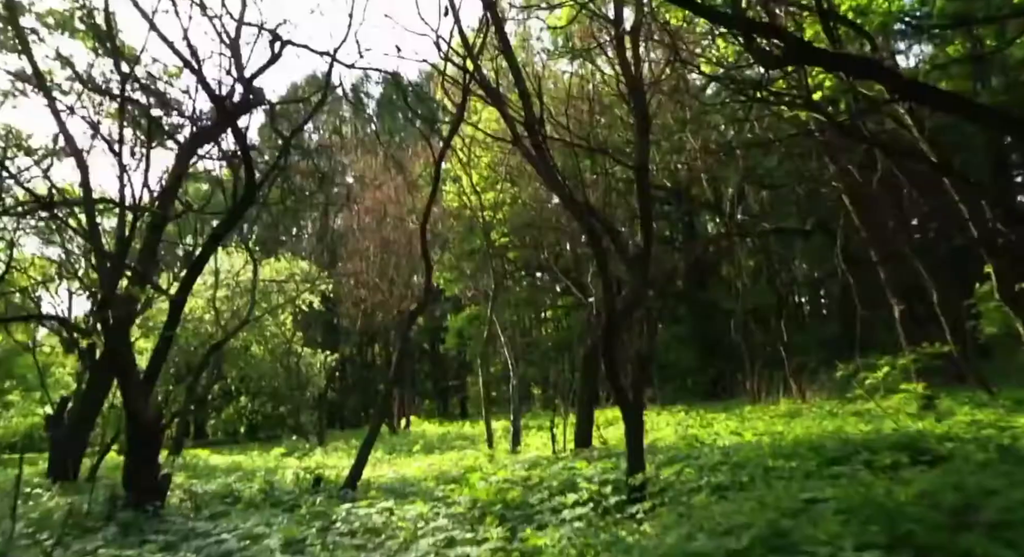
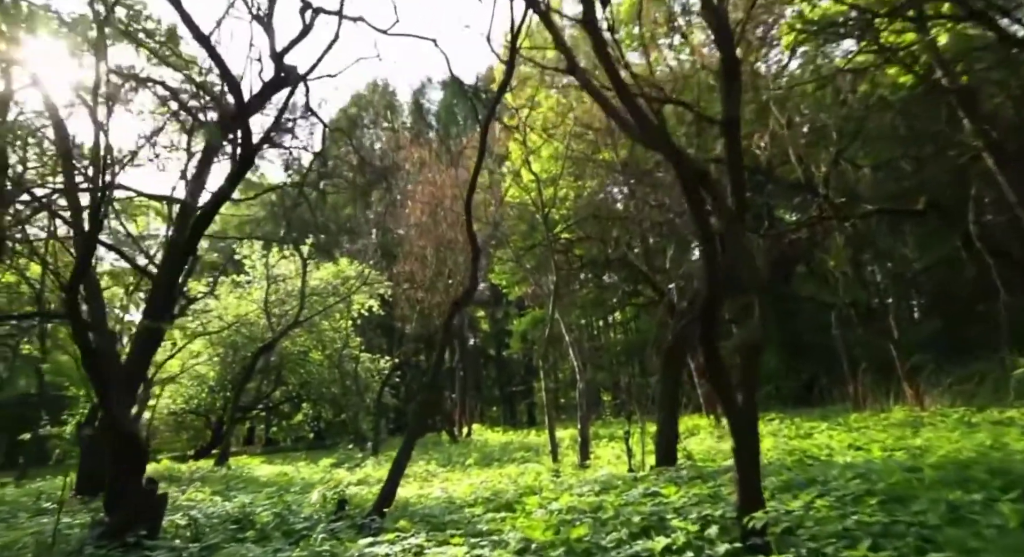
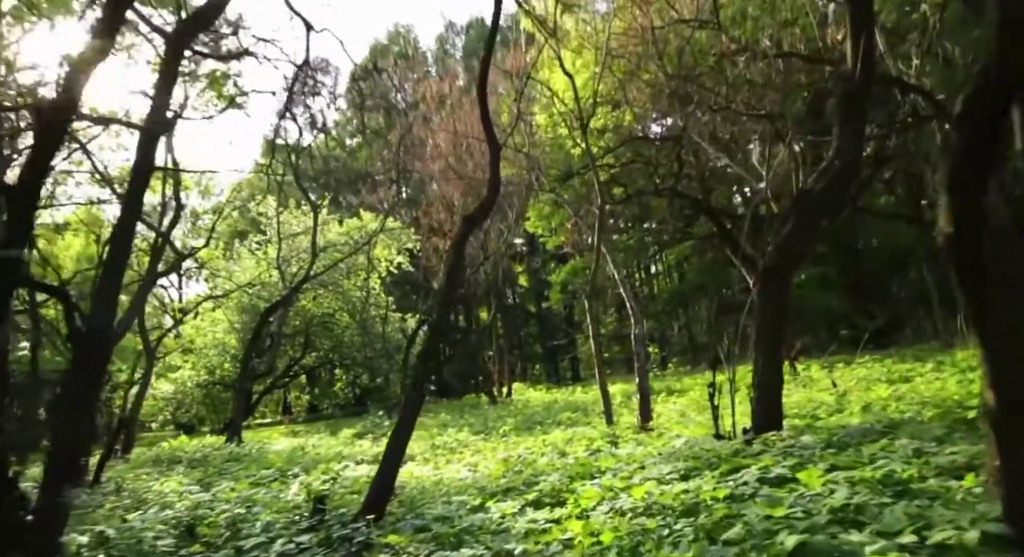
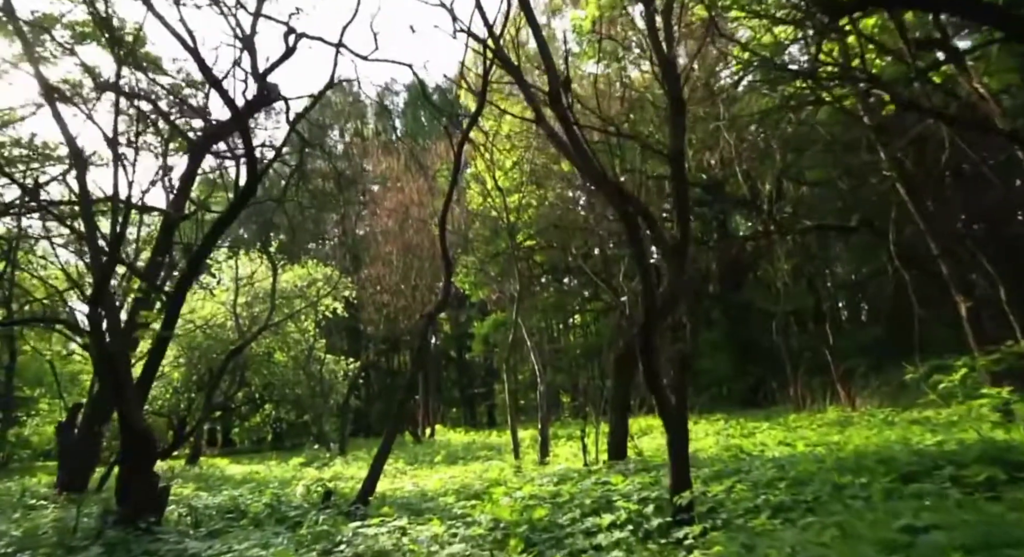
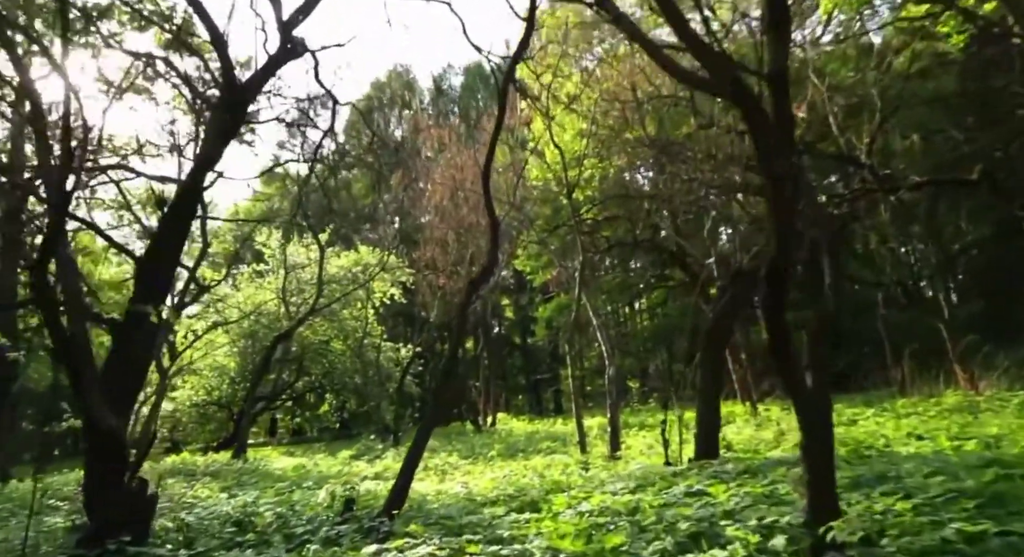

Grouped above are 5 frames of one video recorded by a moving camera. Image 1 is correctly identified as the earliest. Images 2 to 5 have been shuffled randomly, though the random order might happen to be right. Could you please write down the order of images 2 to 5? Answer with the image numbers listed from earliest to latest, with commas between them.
4, 2, 5, 3
